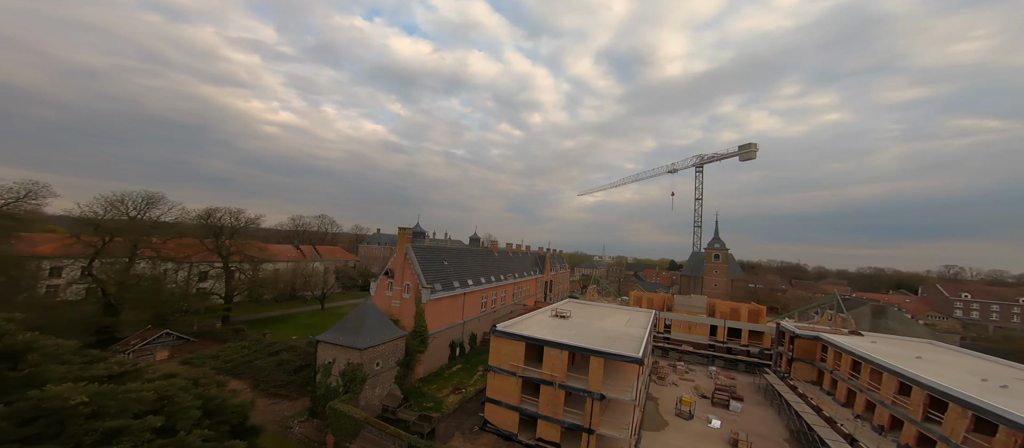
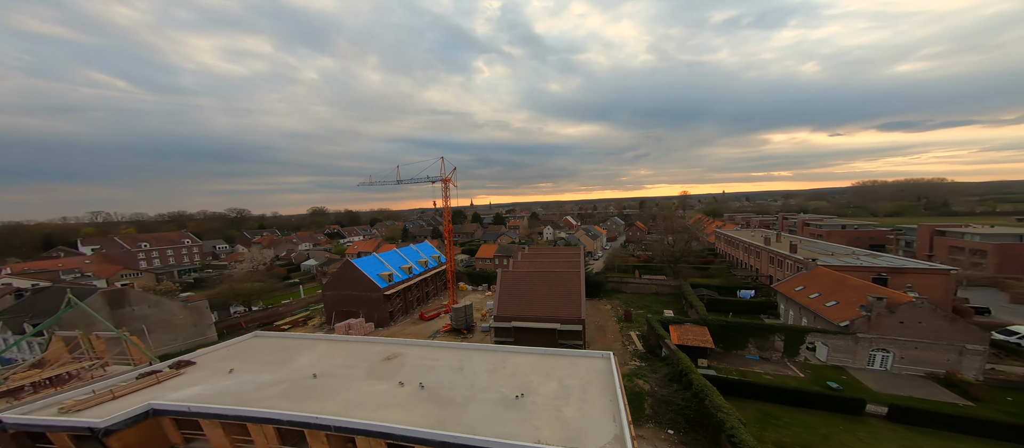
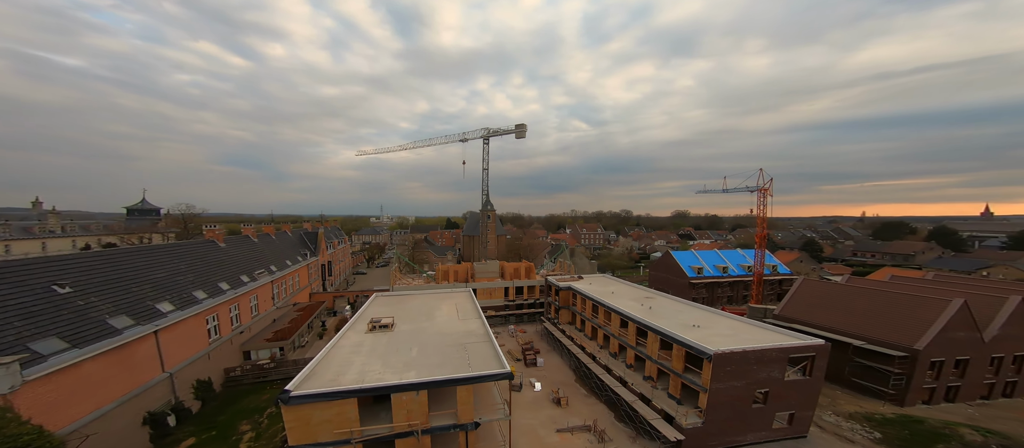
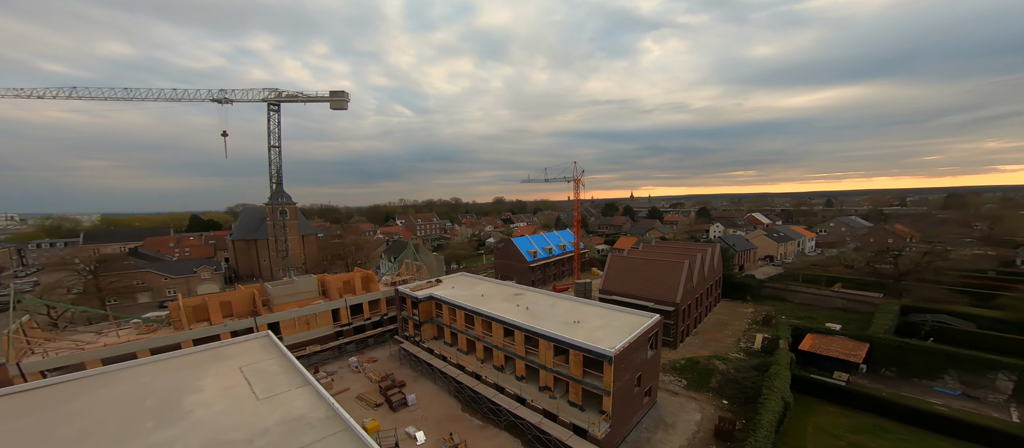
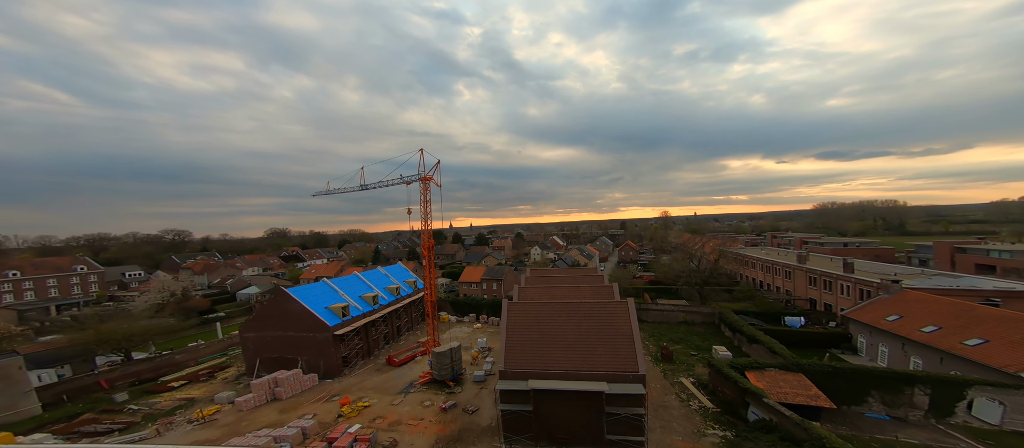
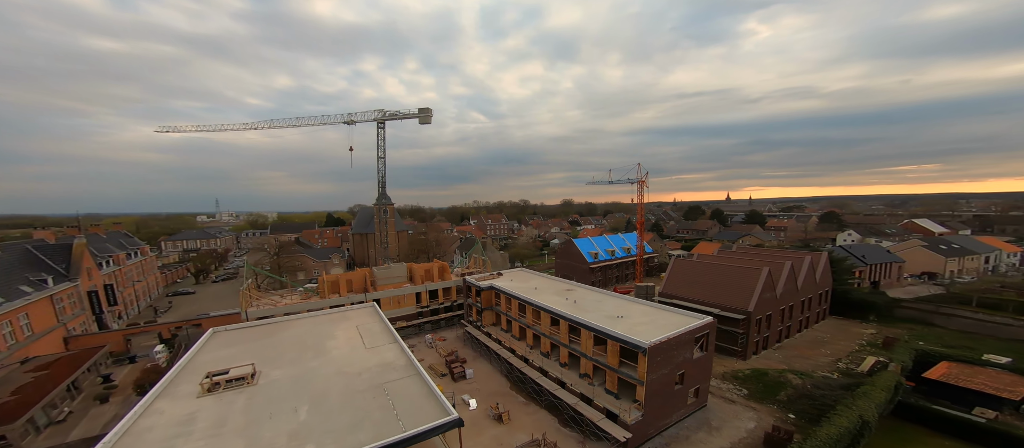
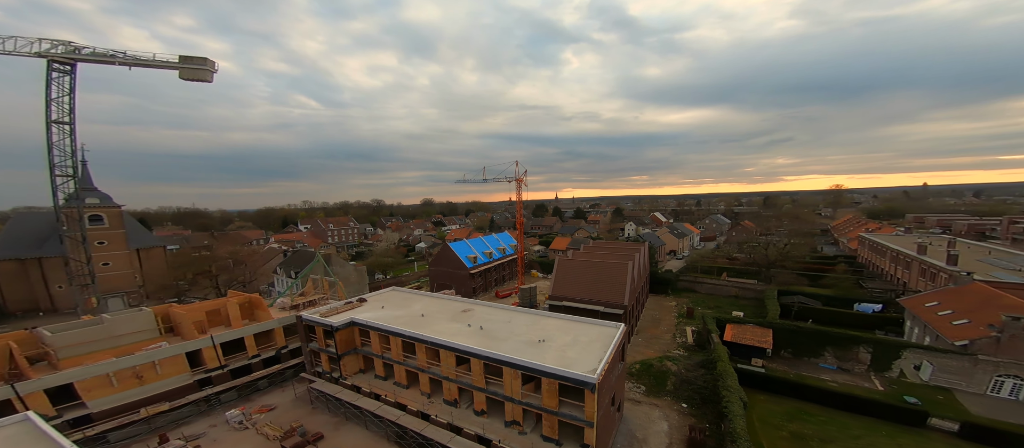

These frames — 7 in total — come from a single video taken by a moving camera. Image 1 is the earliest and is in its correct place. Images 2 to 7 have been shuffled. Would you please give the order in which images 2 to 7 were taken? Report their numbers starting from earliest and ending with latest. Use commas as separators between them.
3, 6, 4, 7, 2, 5
